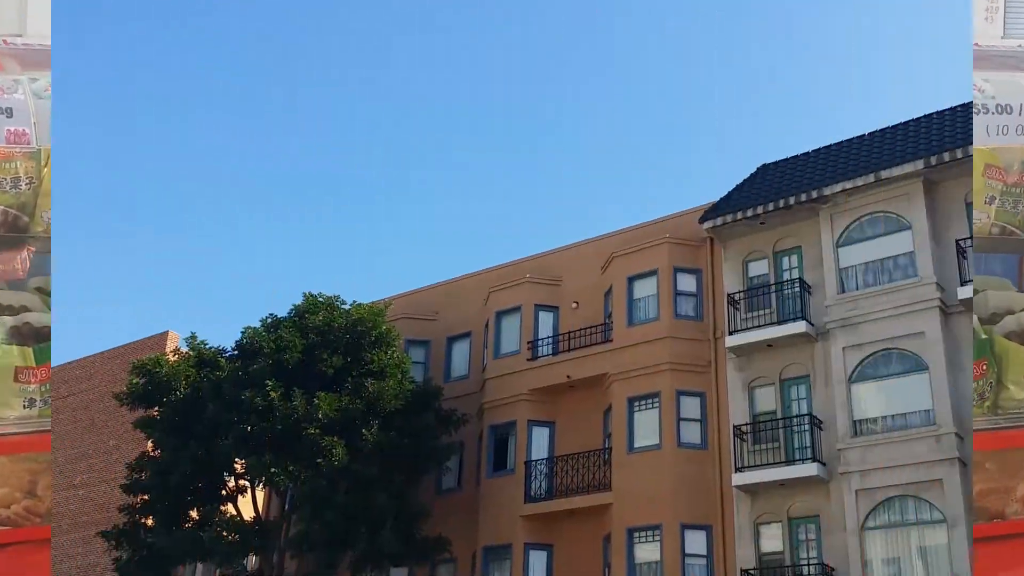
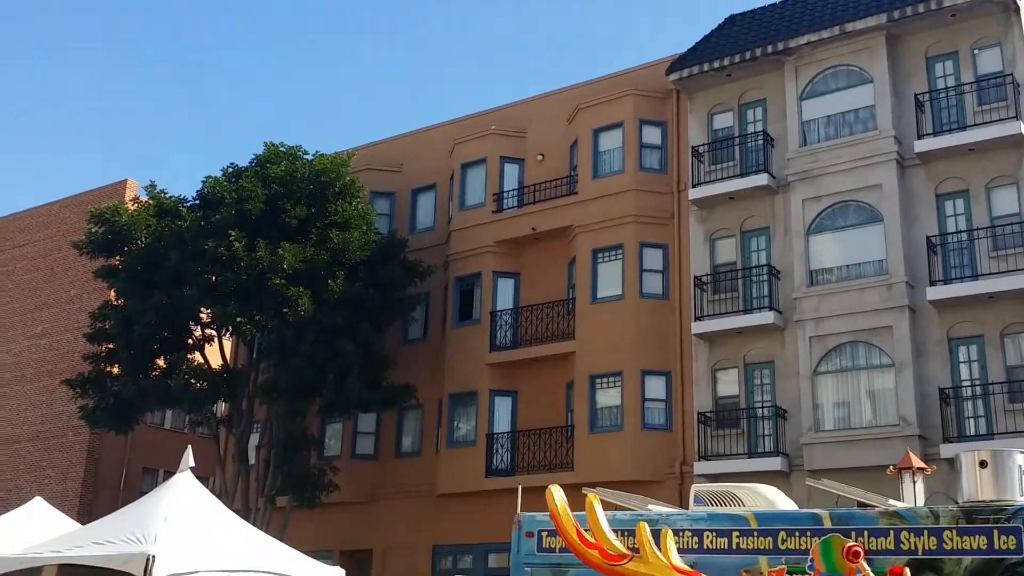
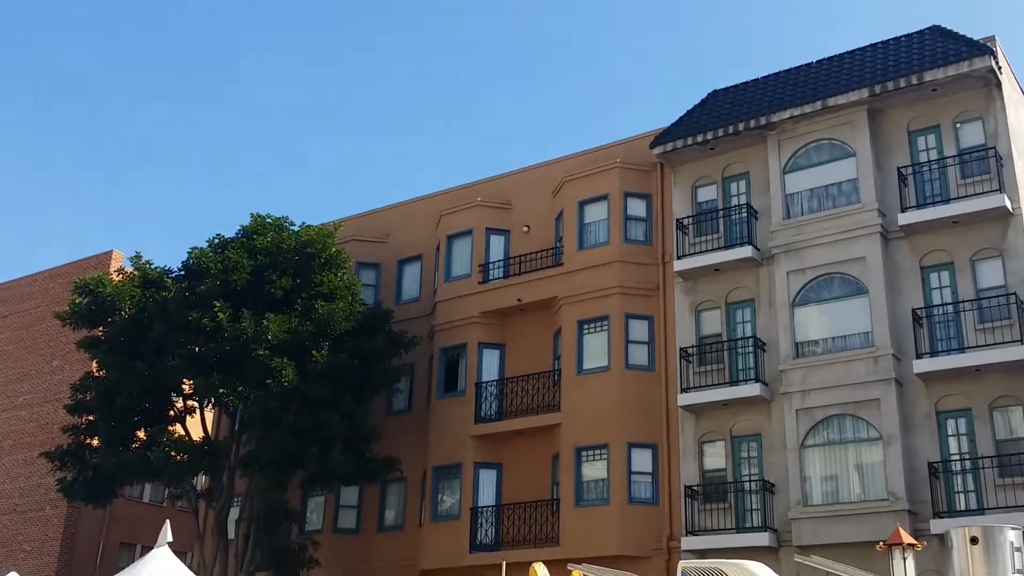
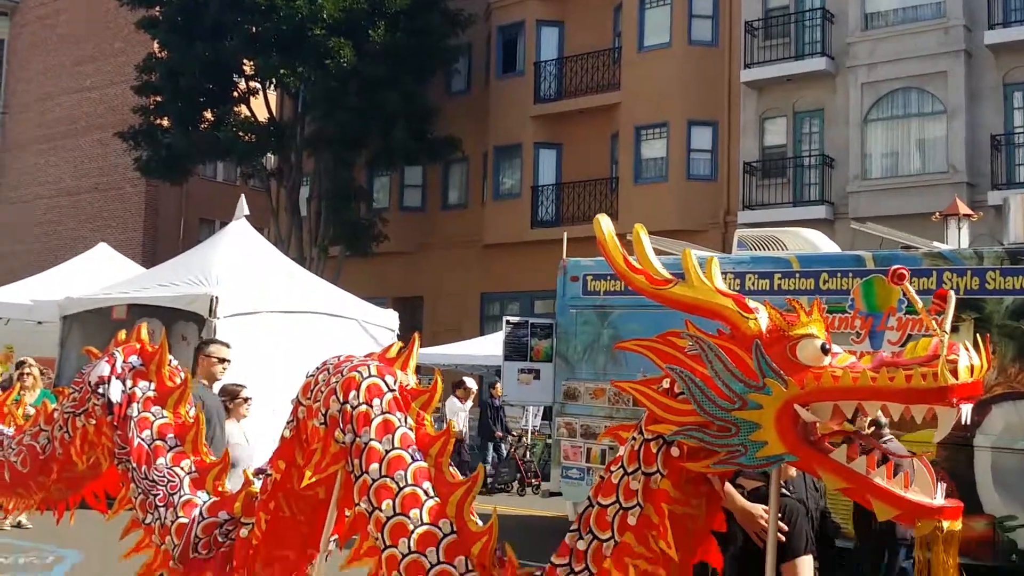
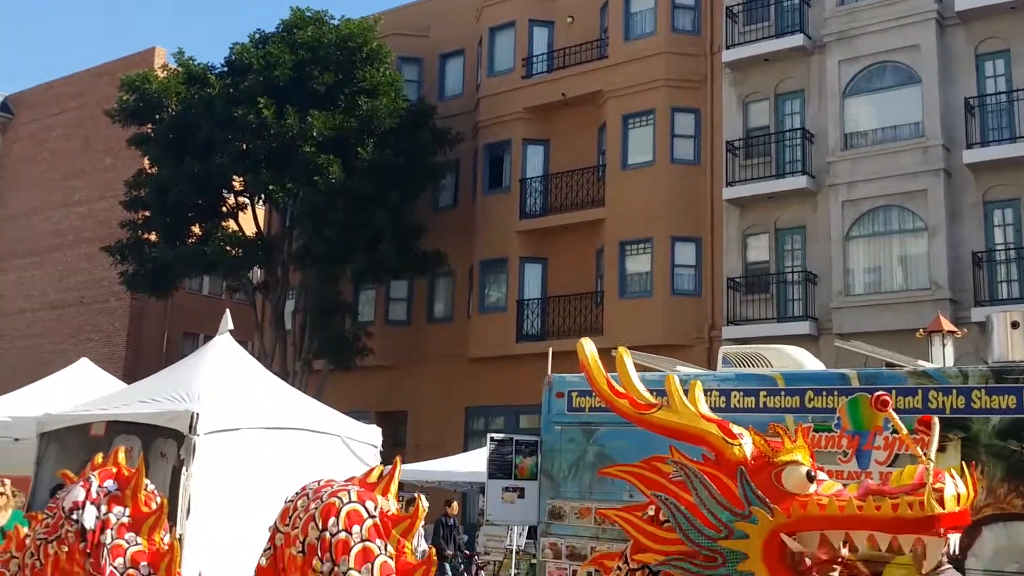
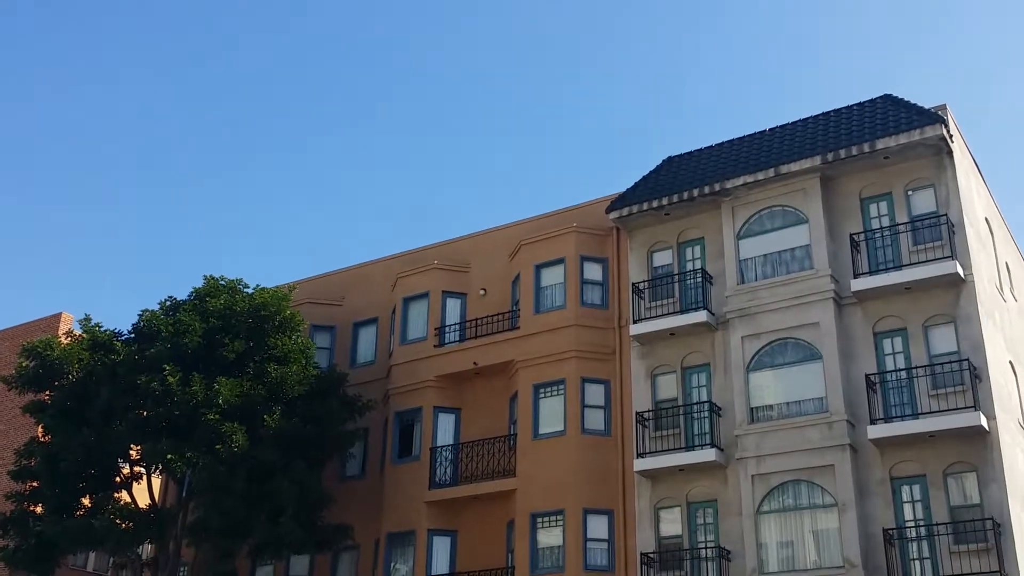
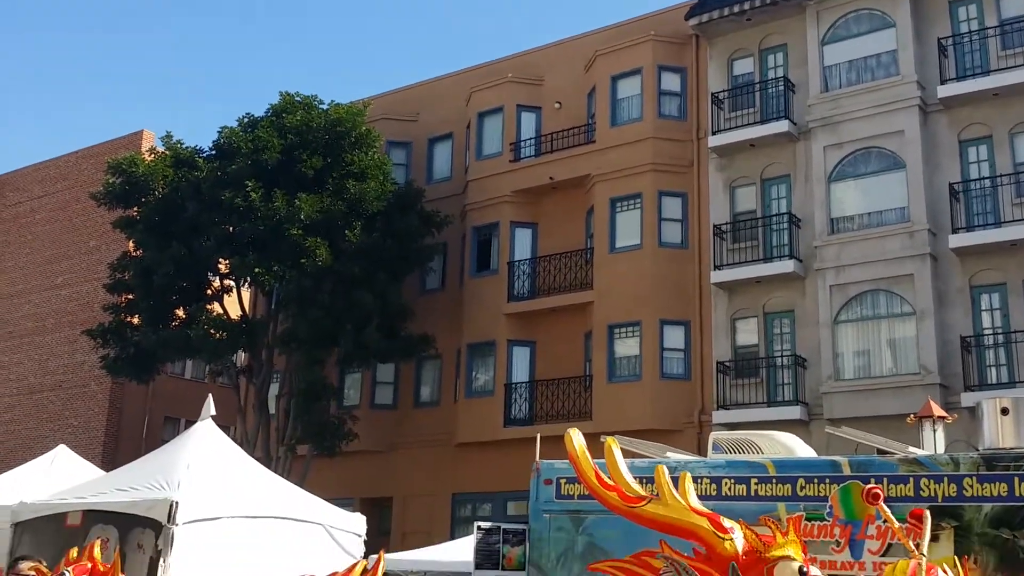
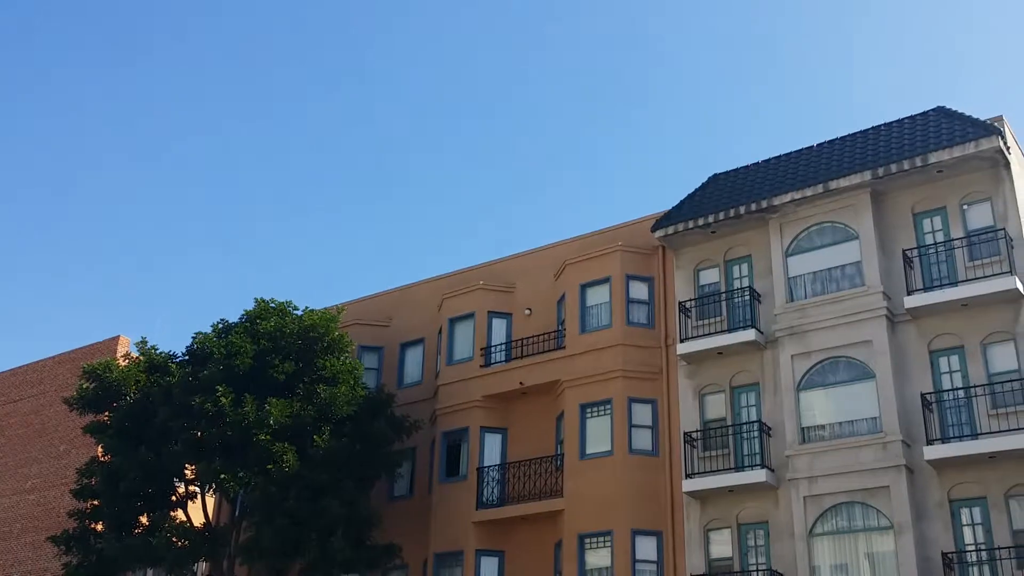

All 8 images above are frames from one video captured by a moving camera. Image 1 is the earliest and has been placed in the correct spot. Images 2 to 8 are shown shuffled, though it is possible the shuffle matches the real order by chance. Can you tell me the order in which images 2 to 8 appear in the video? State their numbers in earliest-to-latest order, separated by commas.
8, 6, 3, 2, 7, 5, 4
